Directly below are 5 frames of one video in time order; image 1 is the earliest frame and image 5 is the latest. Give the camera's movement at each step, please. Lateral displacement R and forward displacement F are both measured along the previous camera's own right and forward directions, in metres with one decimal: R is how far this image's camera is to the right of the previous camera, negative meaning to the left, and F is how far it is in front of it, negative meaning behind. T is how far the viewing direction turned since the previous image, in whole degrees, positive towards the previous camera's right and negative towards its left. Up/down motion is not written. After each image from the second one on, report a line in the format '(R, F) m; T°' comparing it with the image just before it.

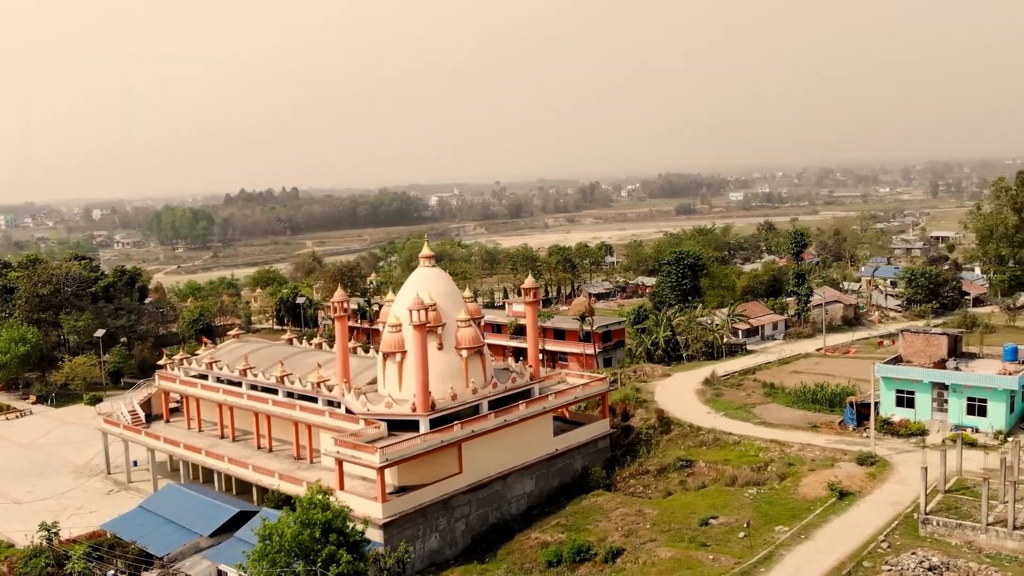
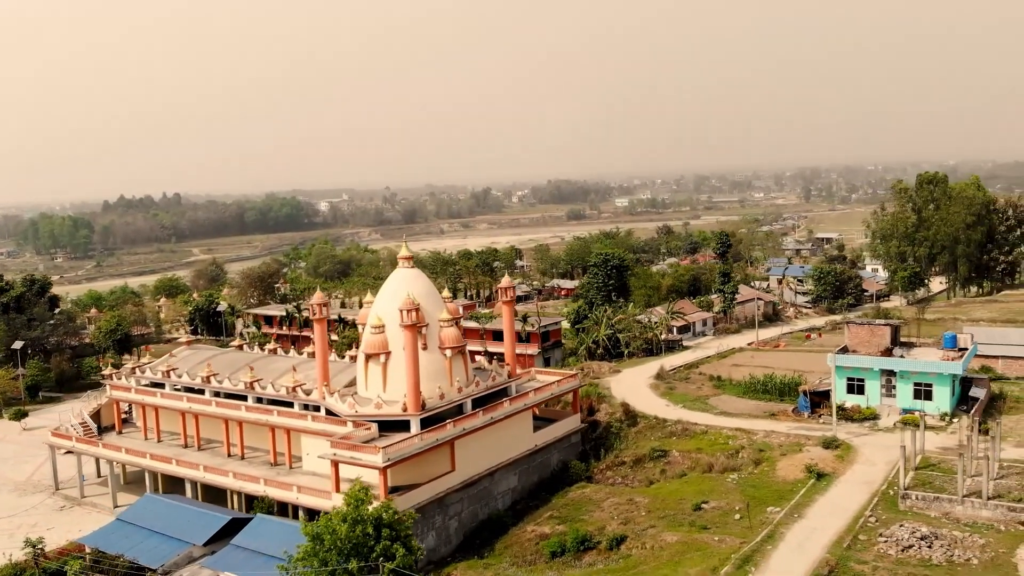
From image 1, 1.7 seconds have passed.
(-2.5, -0.2) m; +7°
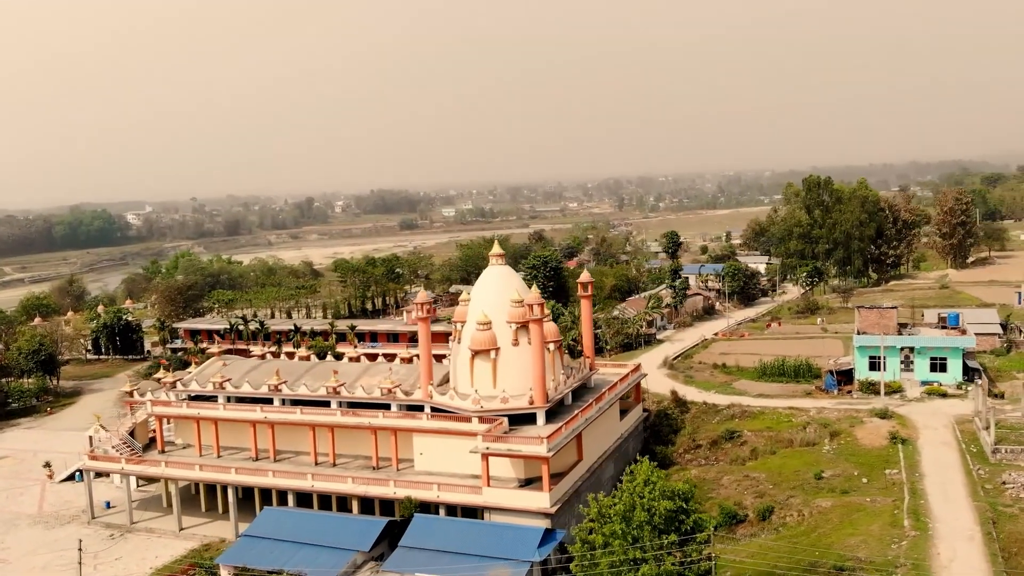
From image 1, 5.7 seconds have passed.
(-7.6, +0.2) m; +11°
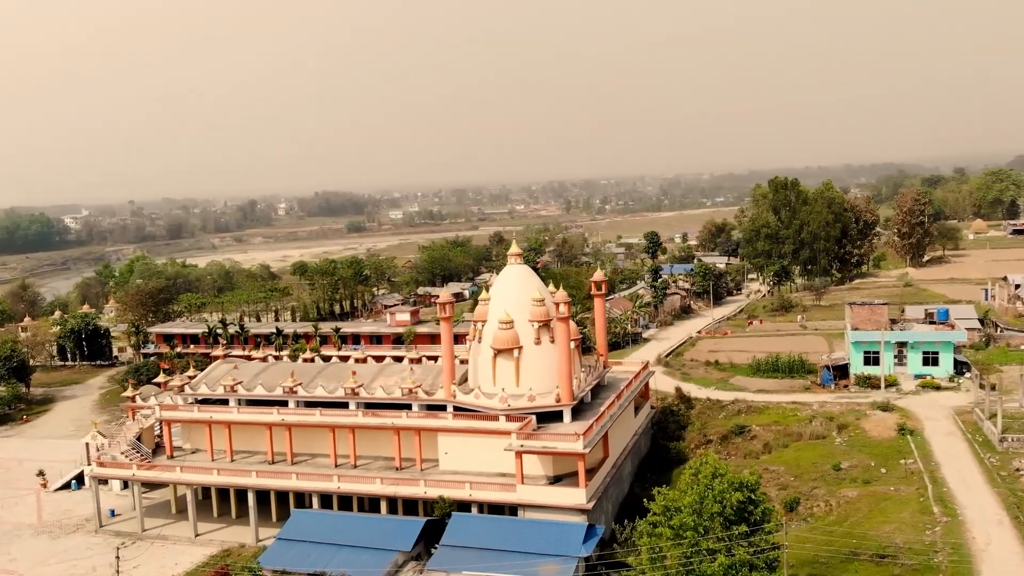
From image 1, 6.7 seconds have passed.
(-2.0, -0.1) m; +3°
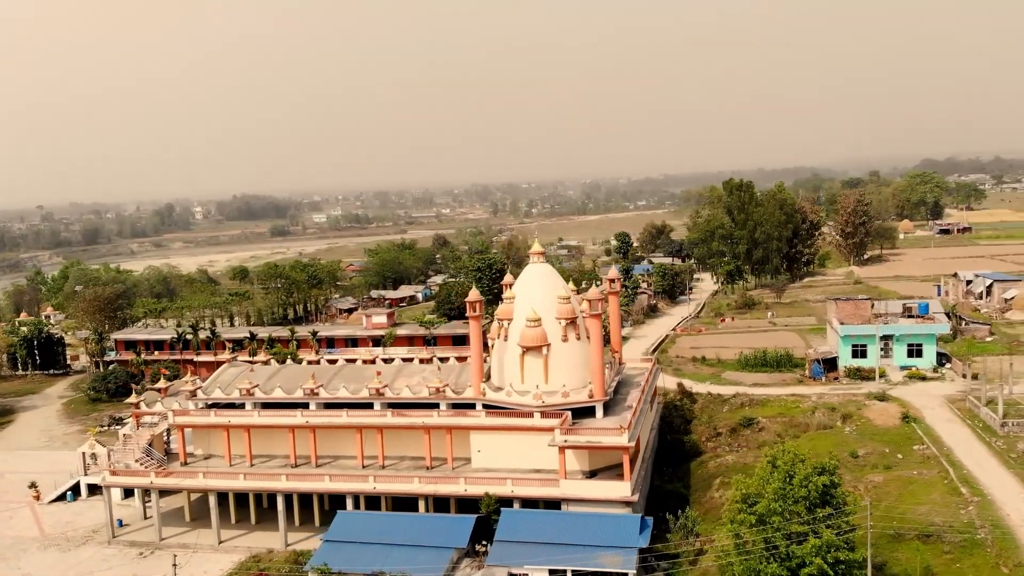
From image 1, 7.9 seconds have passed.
(-2.8, -0.2) m; +5°
